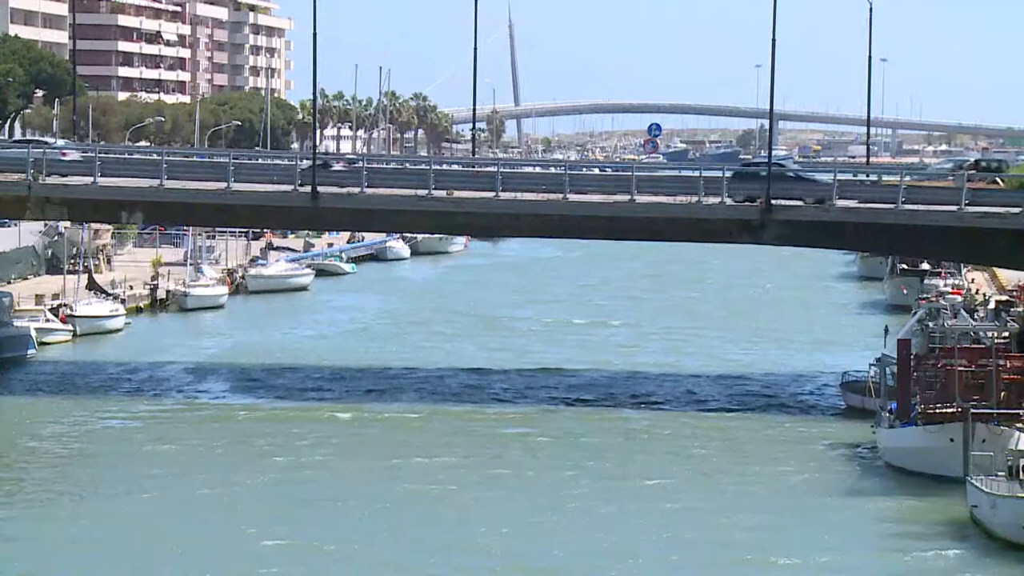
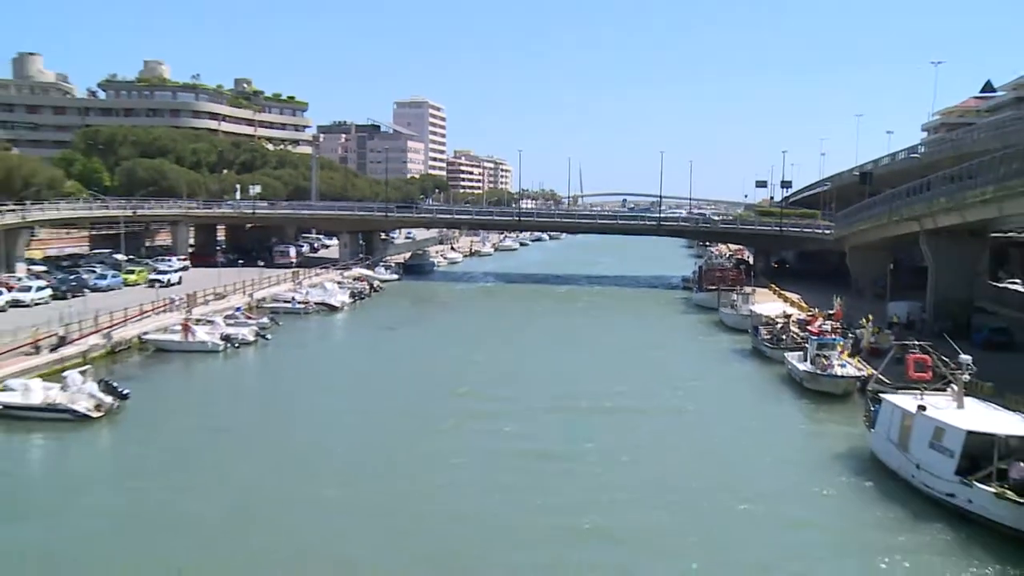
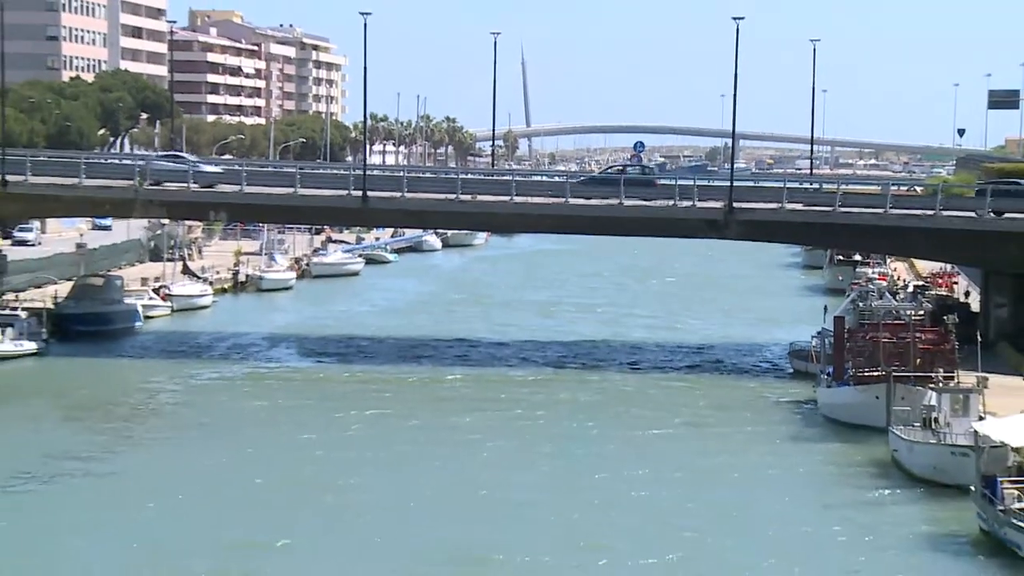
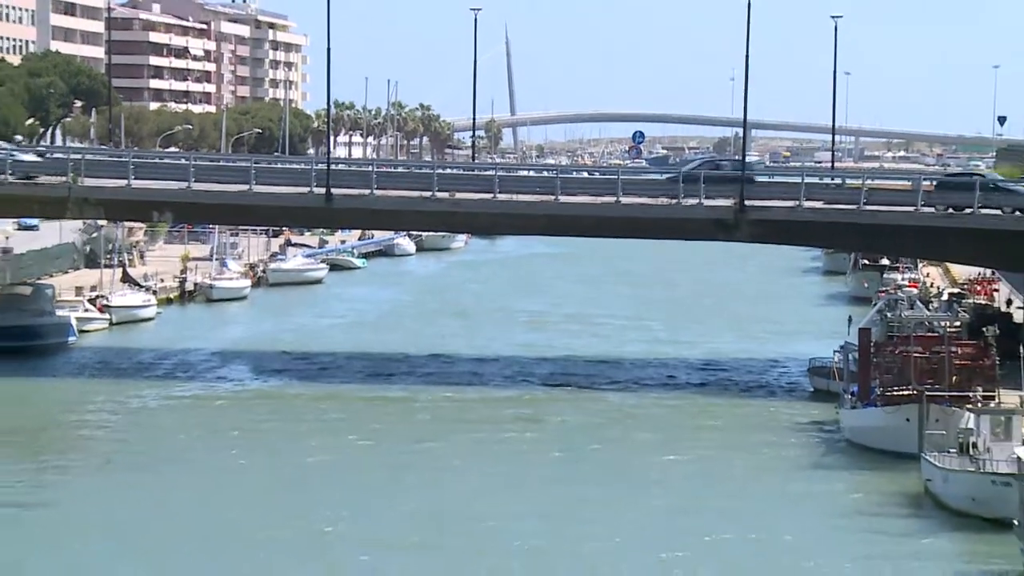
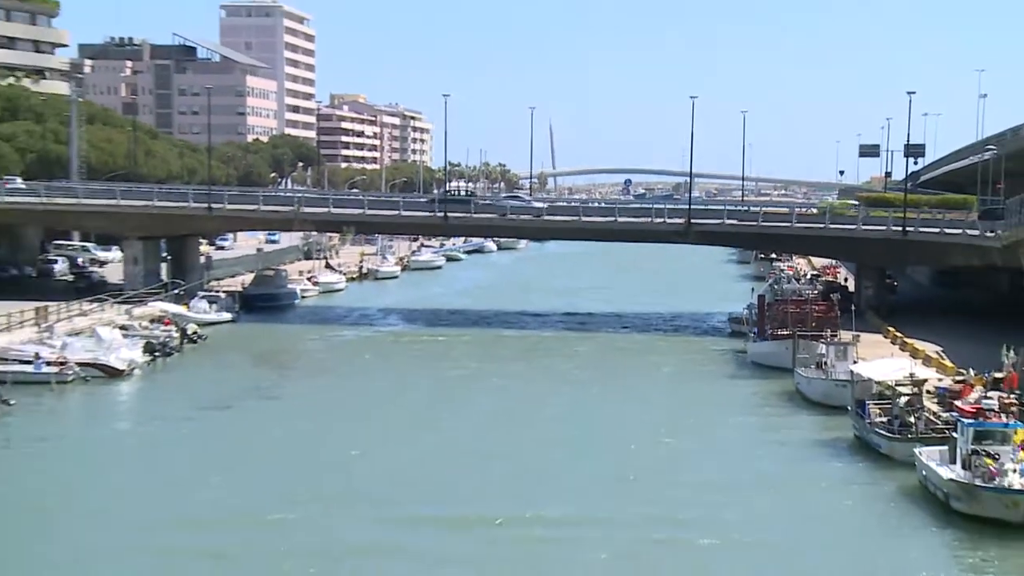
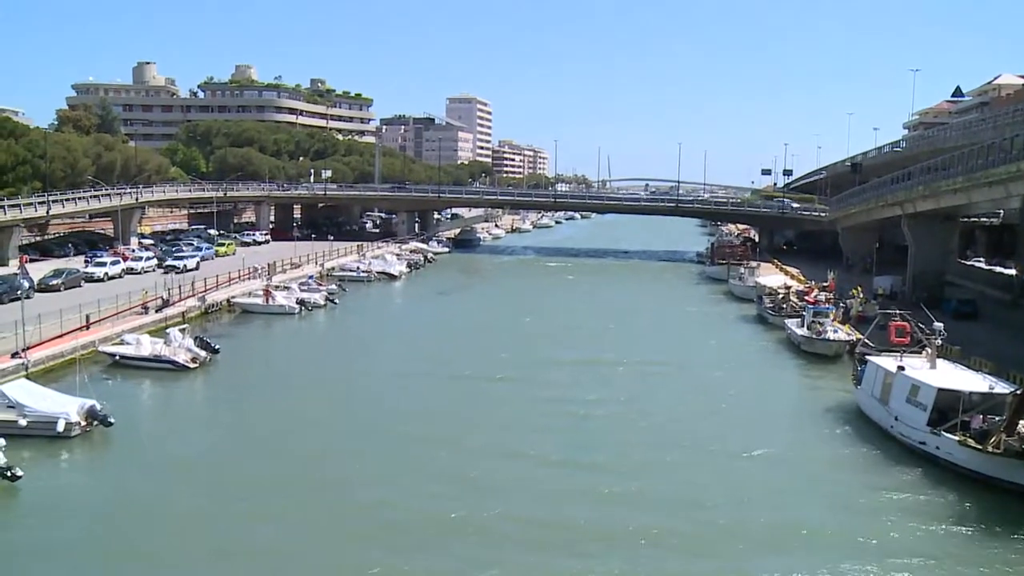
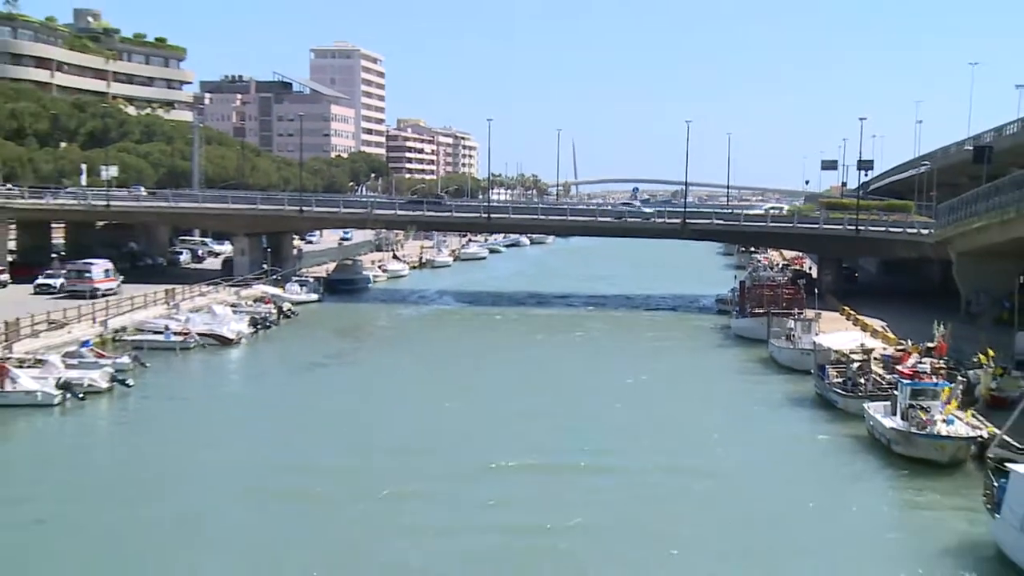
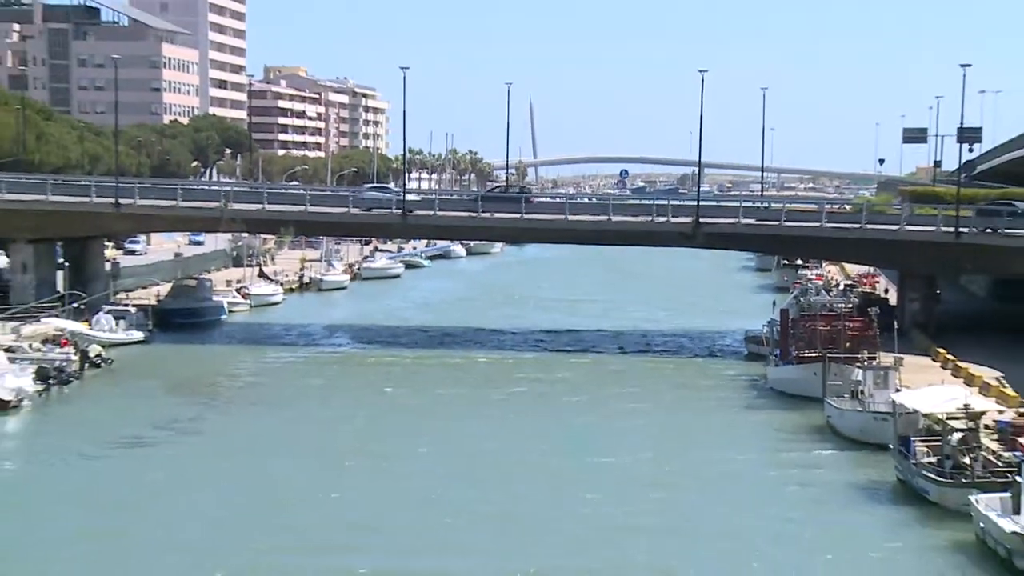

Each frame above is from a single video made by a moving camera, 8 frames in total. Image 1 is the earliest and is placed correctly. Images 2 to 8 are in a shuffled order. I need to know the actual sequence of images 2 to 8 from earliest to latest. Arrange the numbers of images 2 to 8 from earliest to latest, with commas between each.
4, 3, 8, 5, 7, 2, 6
